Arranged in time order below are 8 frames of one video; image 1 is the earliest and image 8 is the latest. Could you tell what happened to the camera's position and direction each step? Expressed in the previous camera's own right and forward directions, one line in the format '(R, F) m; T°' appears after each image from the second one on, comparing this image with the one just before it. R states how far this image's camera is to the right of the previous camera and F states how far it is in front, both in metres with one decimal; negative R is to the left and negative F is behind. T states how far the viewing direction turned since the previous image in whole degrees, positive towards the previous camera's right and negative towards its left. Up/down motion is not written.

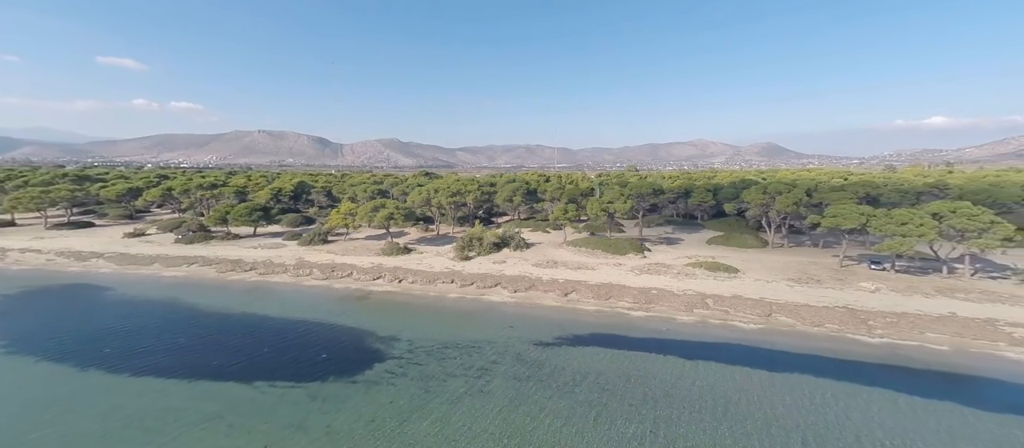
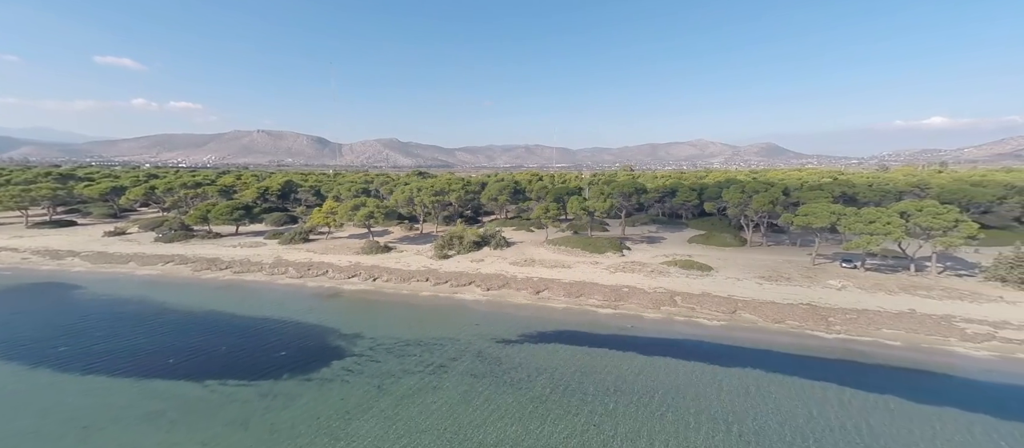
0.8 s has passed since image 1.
(+1.7, -0.1) m; +1°
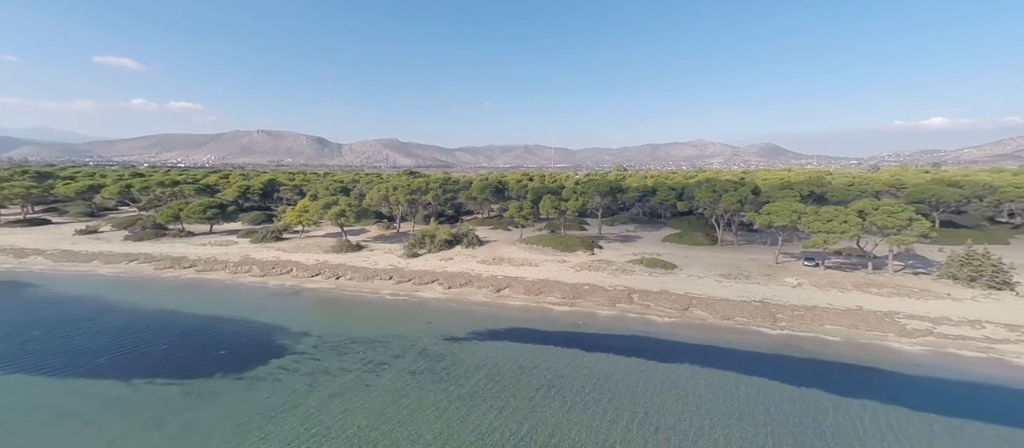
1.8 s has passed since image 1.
(+2.5, 0.0) m; +1°
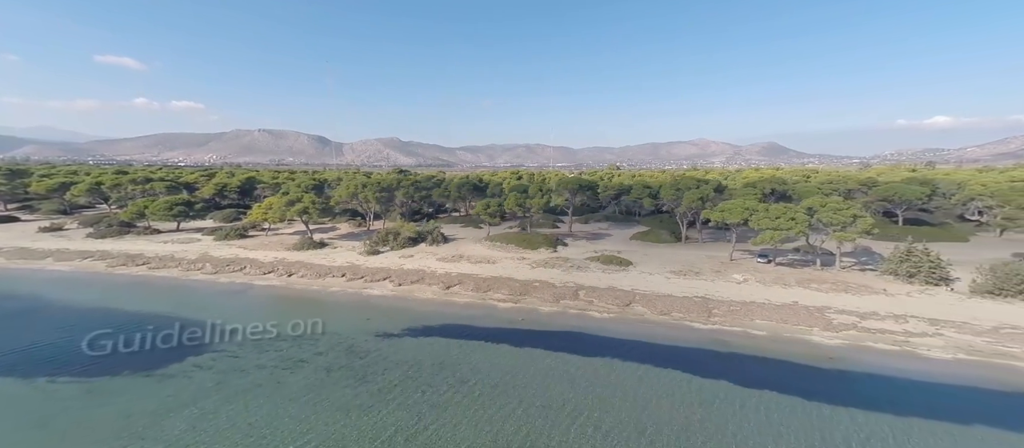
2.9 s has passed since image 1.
(+3.3, -0.1) m; +1°
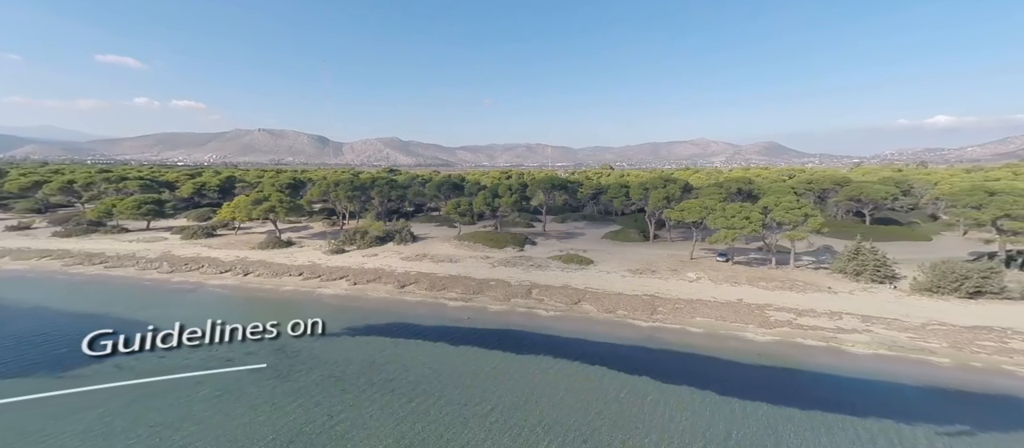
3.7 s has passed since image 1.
(+2.9, -0.2) m; +1°
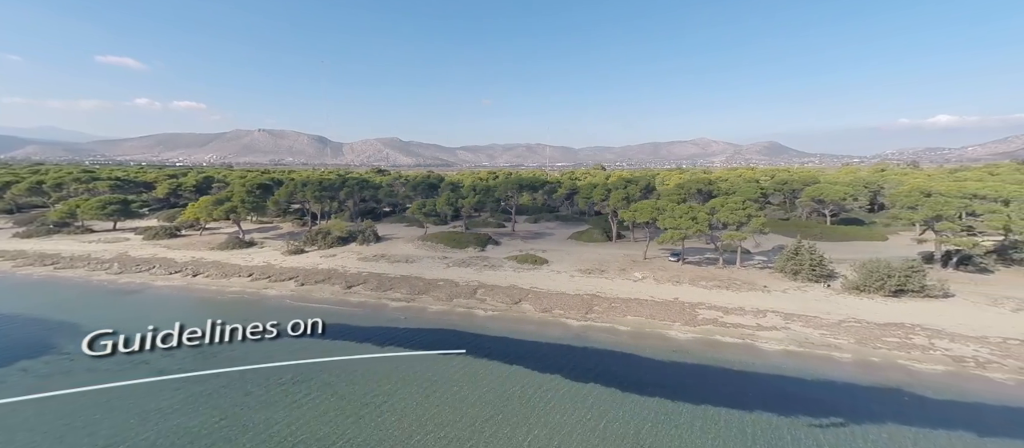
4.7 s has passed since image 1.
(+3.6, -0.5) m; +1°
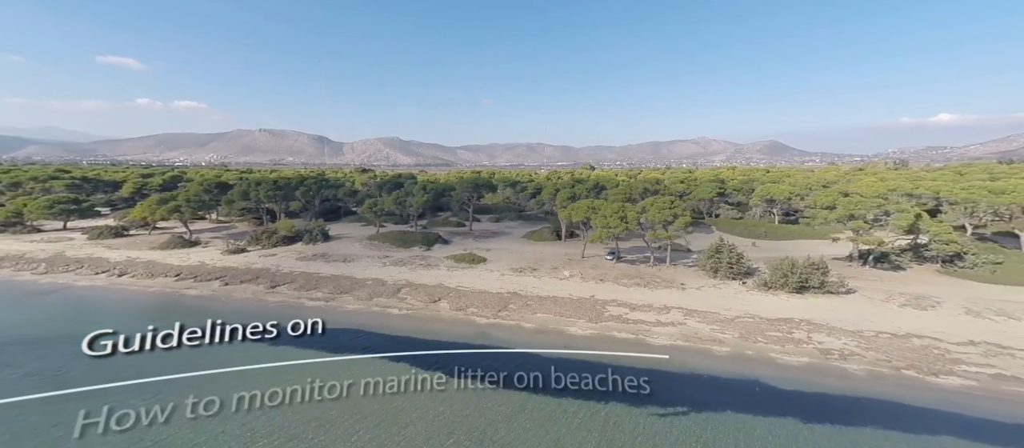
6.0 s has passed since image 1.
(+5.1, -0.5) m; +2°
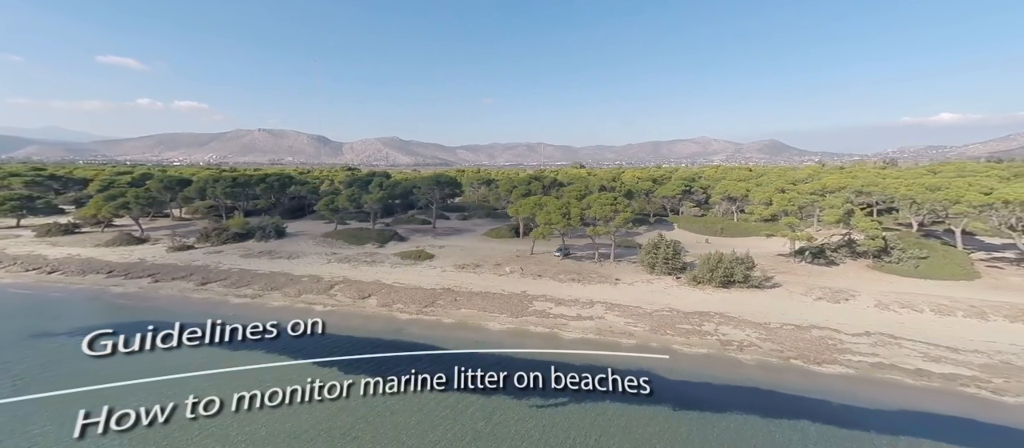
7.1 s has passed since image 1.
(+4.3, -0.1) m; +1°
